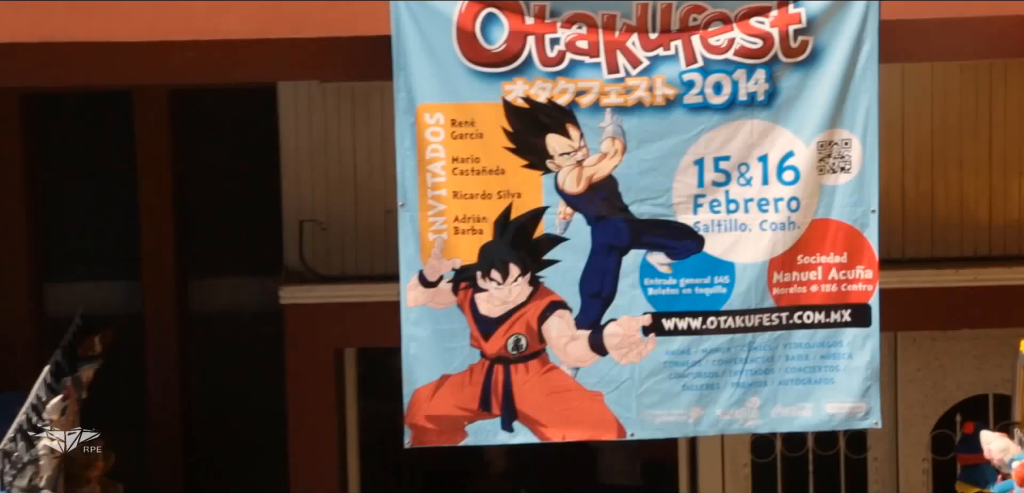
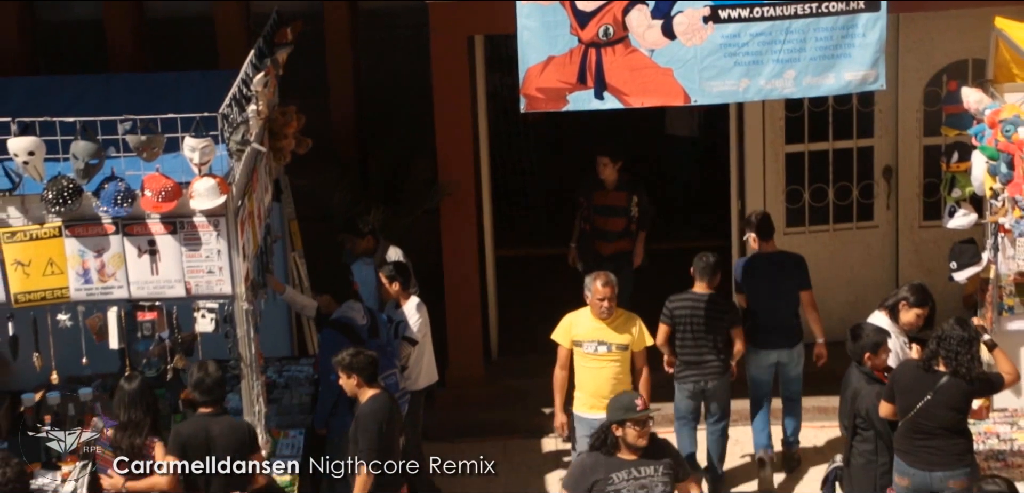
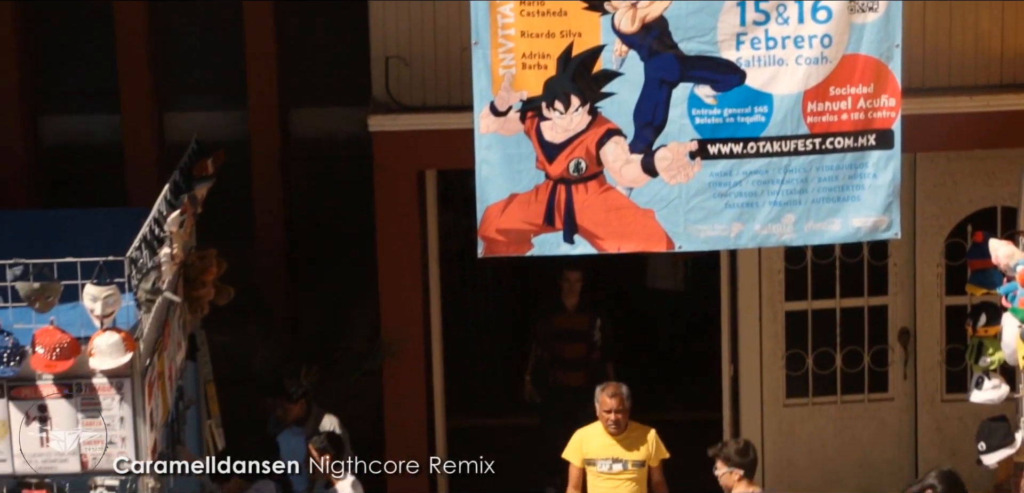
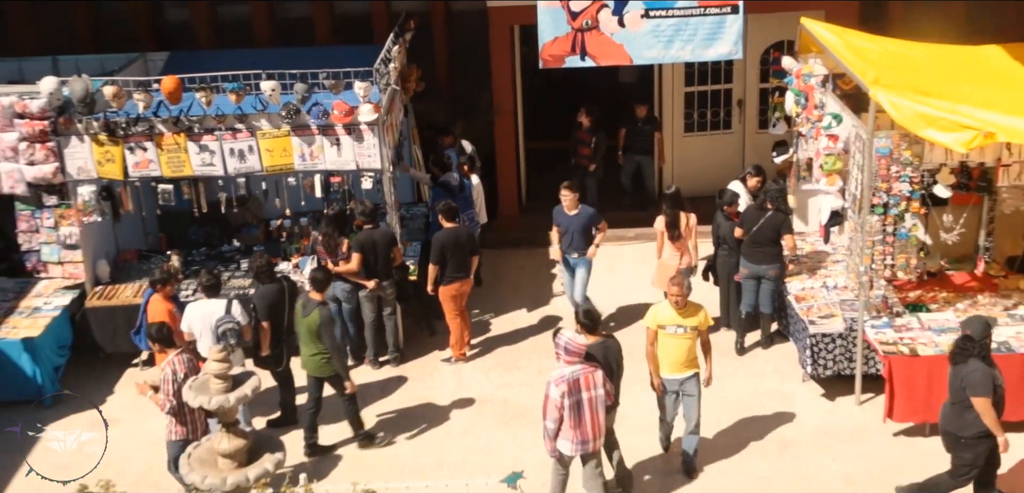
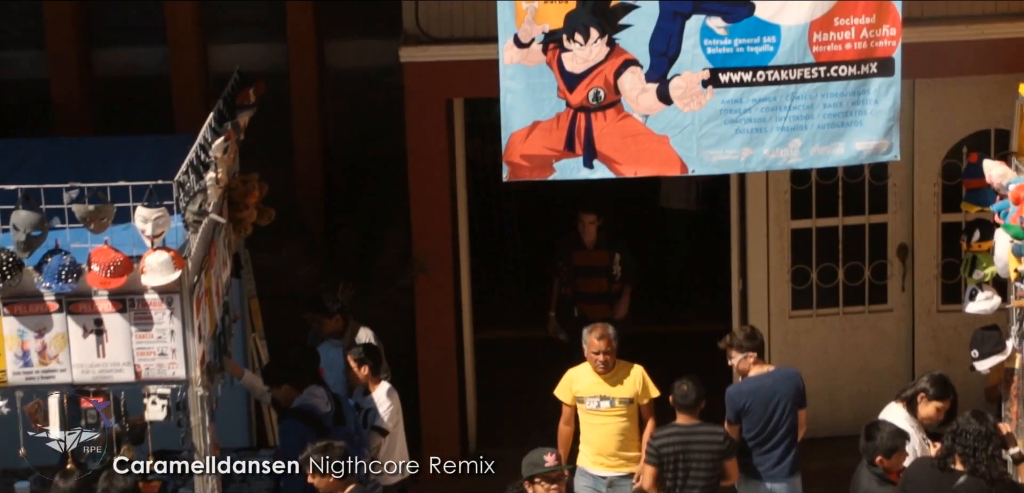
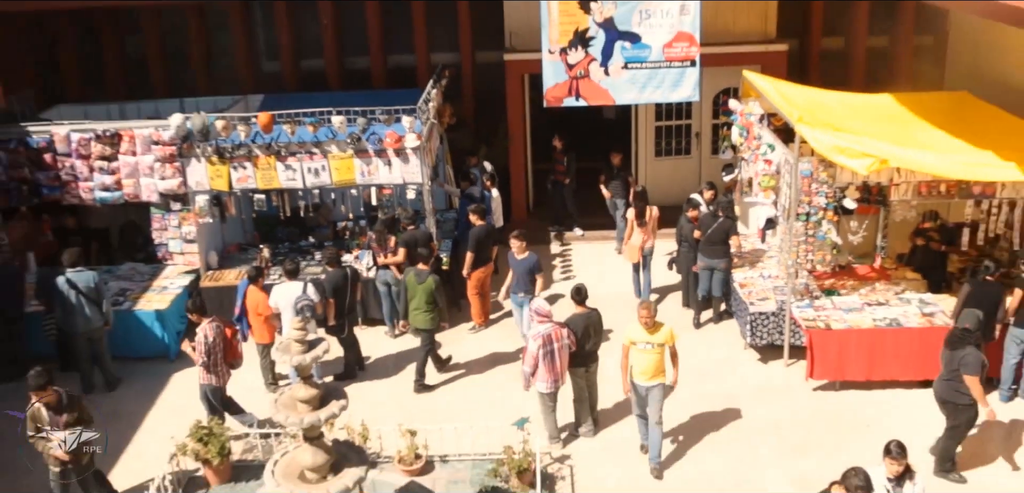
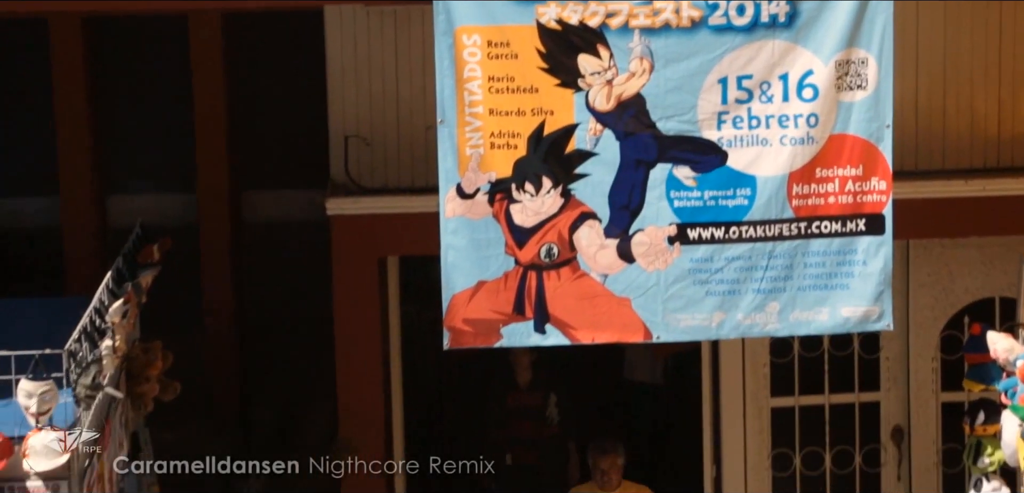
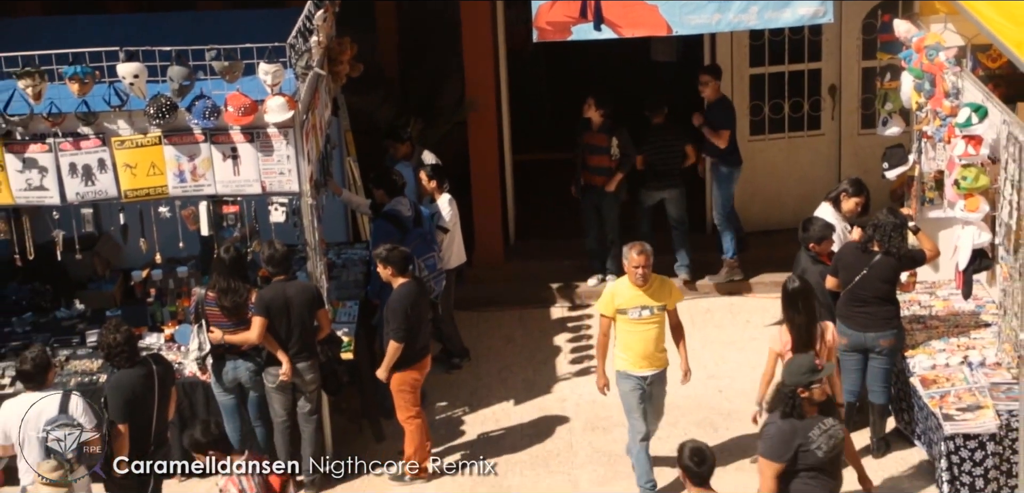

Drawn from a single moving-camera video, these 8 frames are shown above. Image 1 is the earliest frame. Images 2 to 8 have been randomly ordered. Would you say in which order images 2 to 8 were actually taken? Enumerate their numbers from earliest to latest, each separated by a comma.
7, 3, 5, 2, 8, 4, 6
